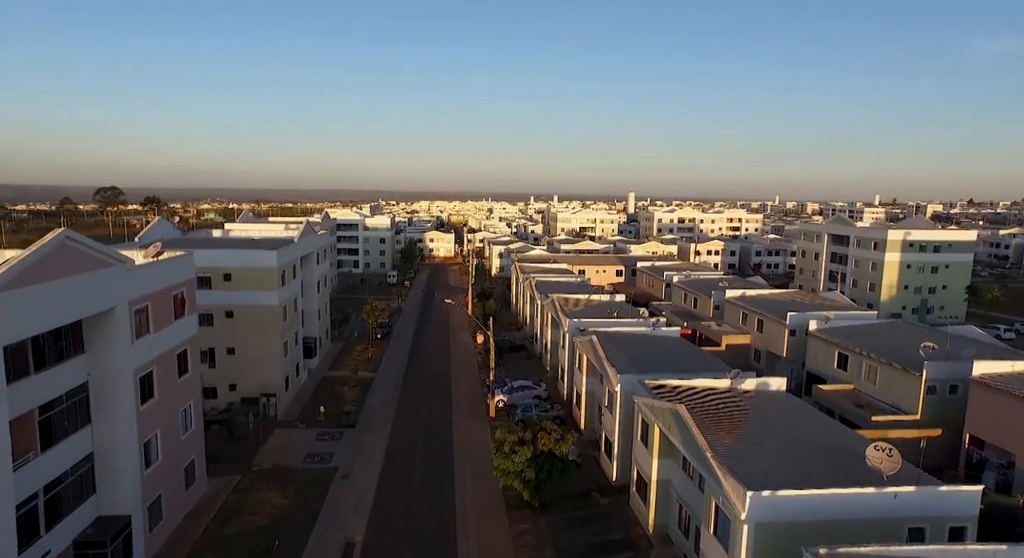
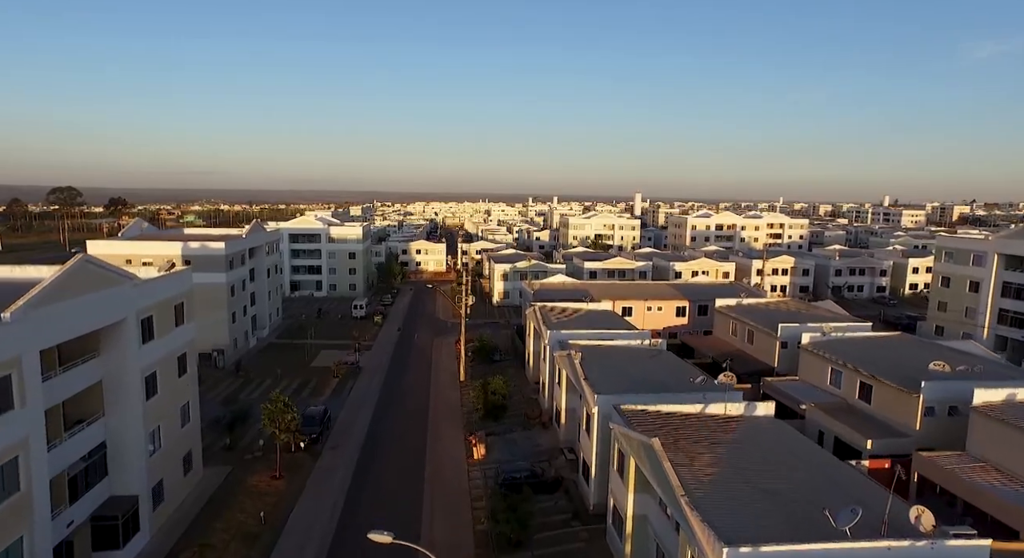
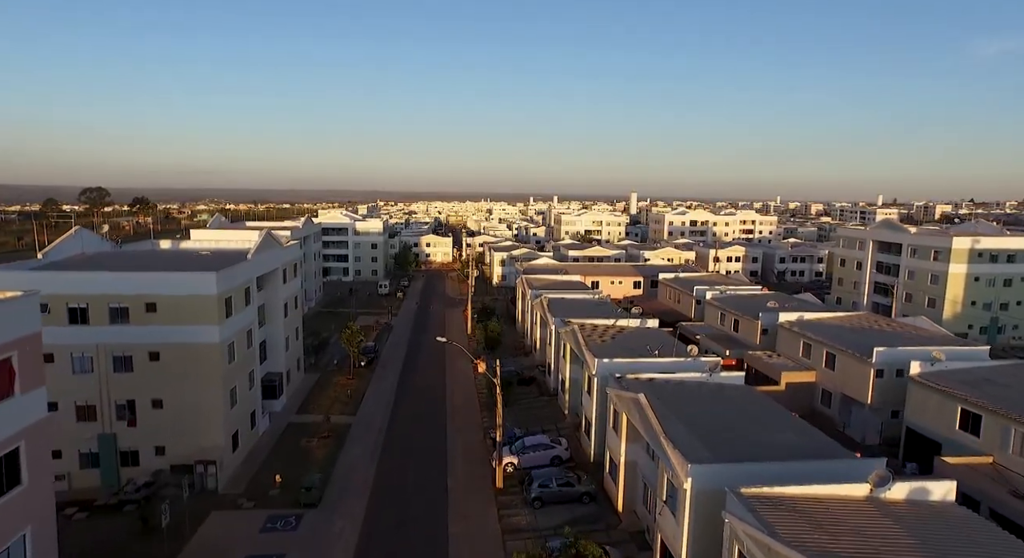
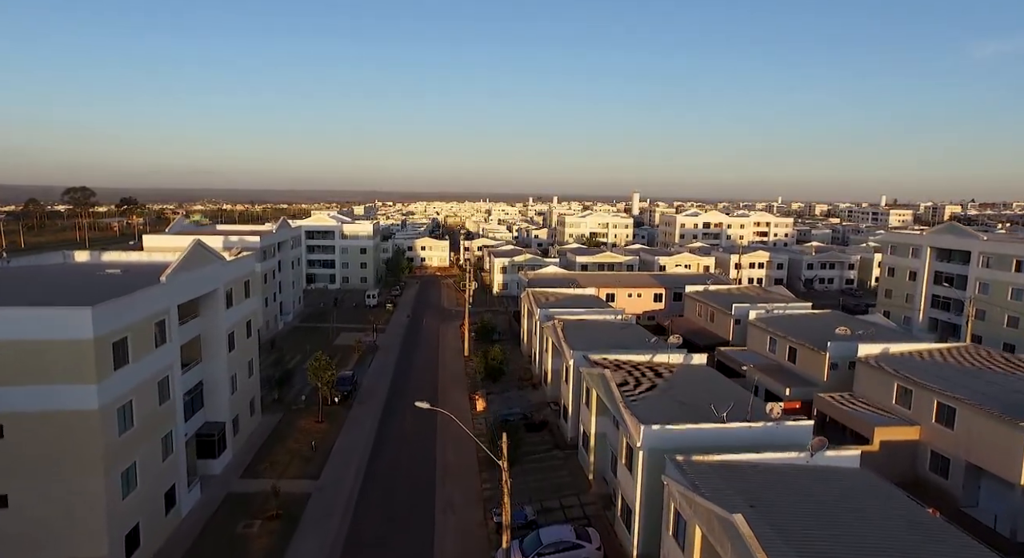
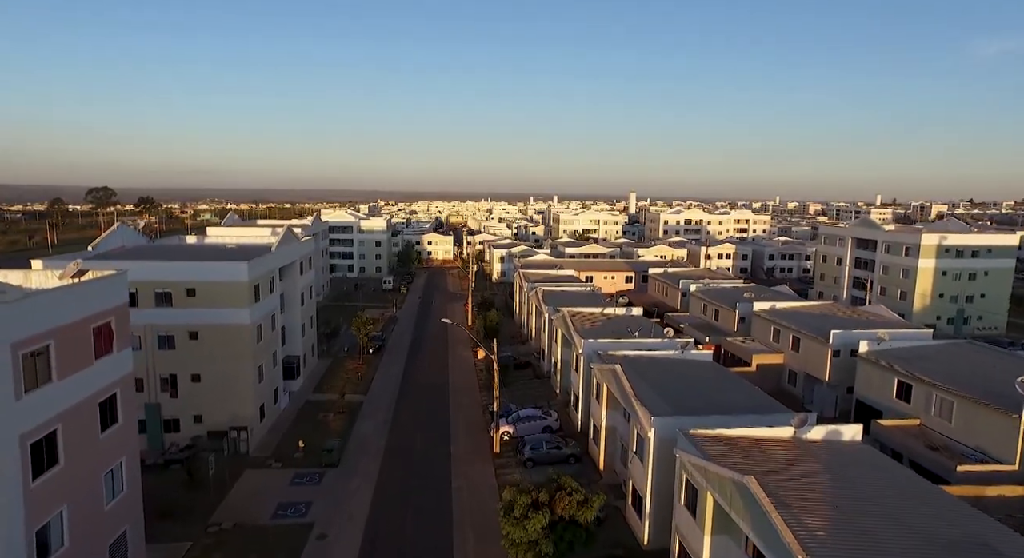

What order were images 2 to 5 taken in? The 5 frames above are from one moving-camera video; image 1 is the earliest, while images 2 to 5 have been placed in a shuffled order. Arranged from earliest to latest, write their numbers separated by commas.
5, 3, 4, 2
